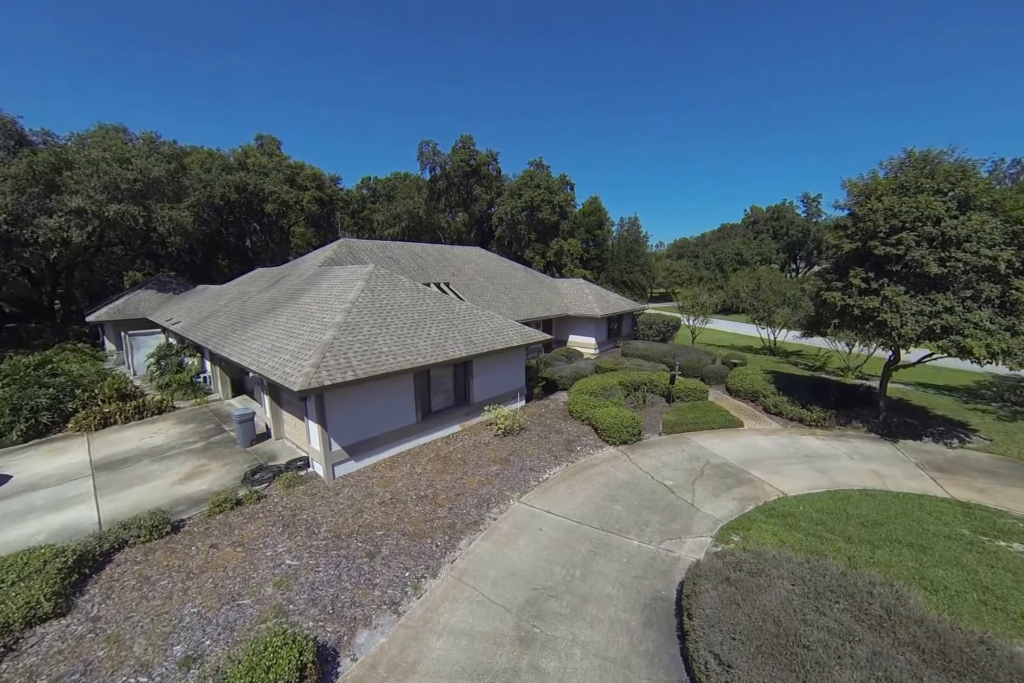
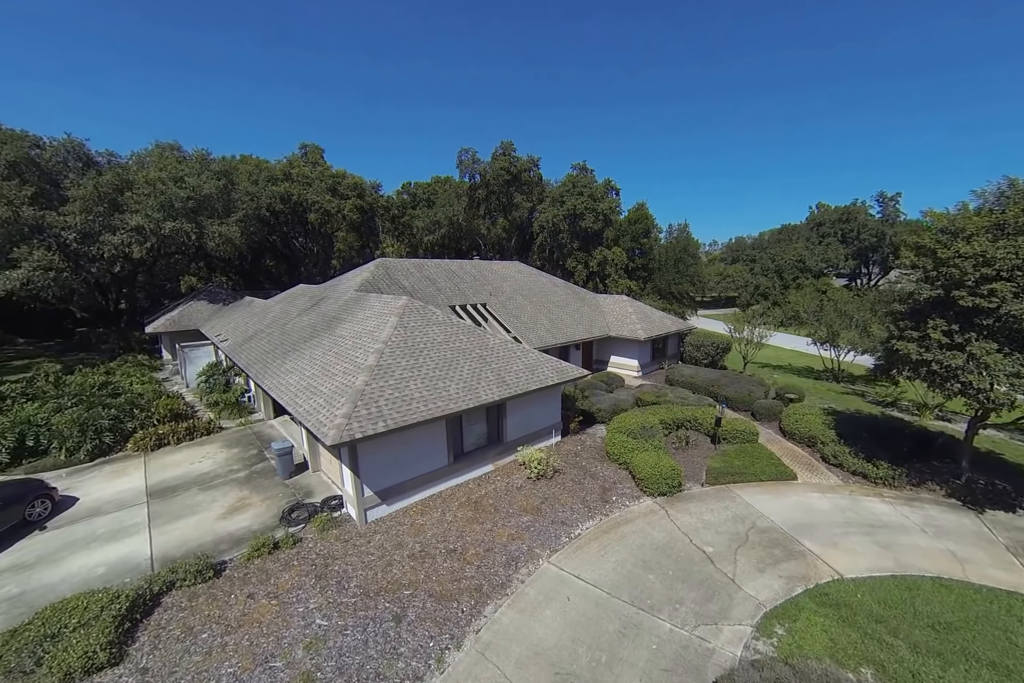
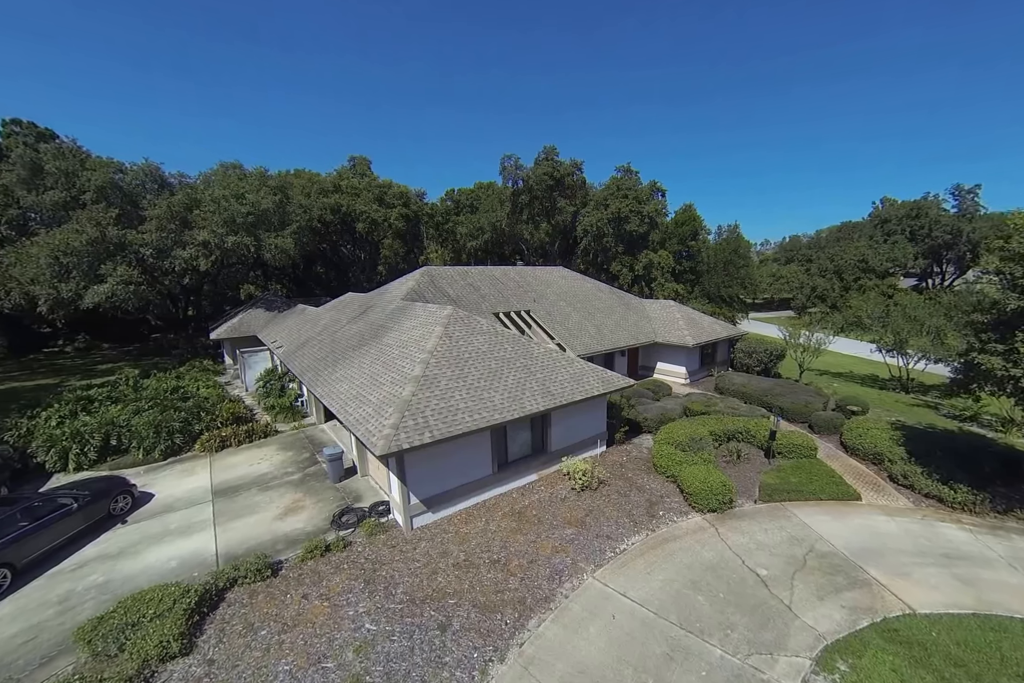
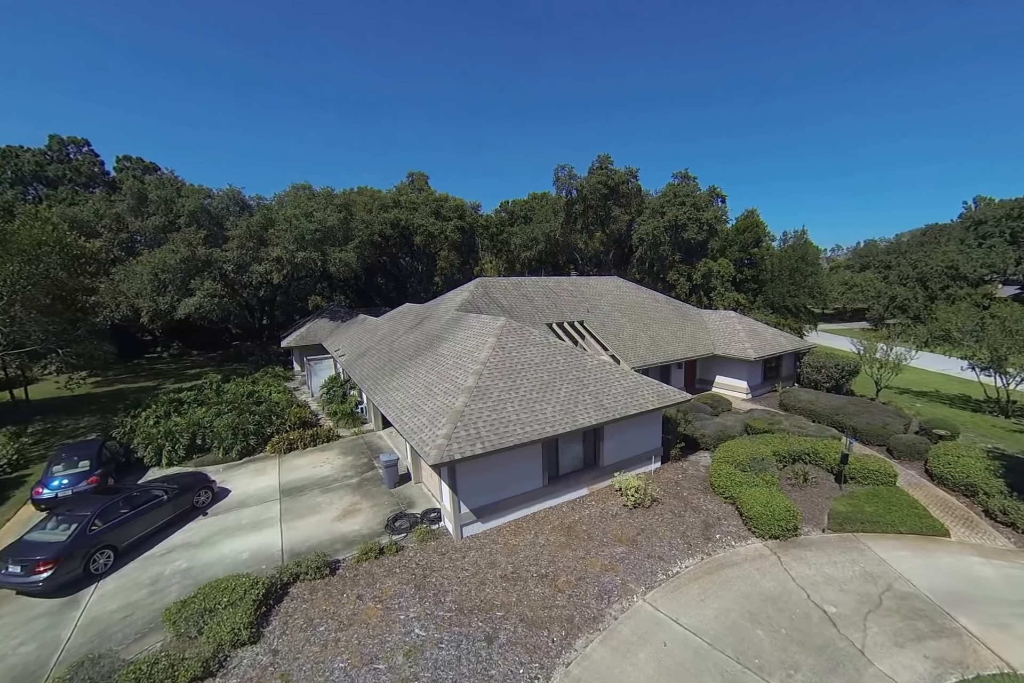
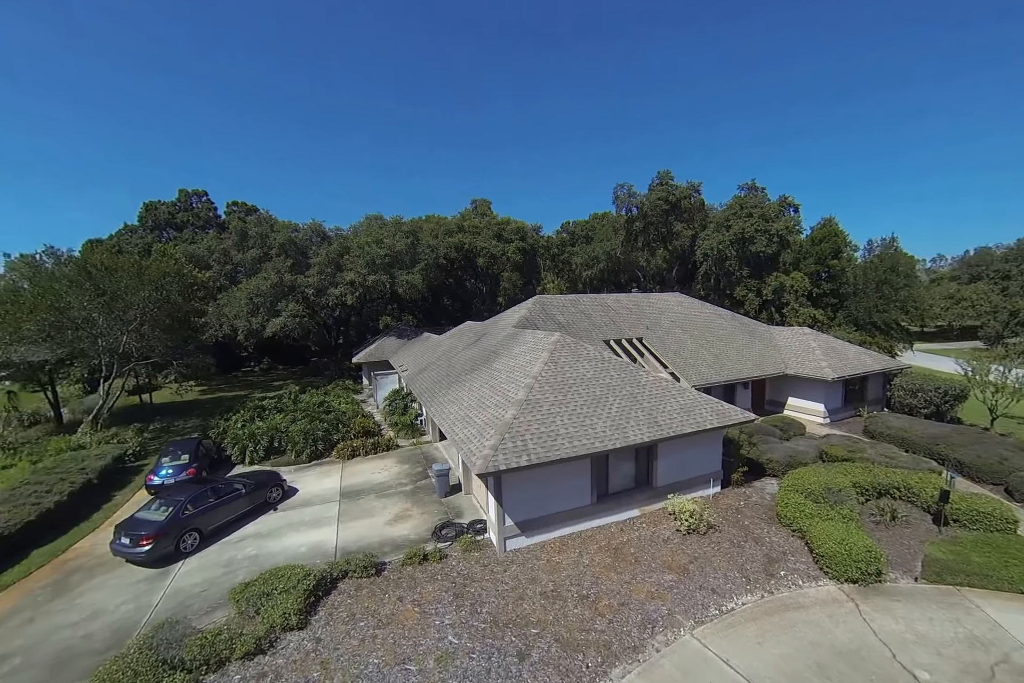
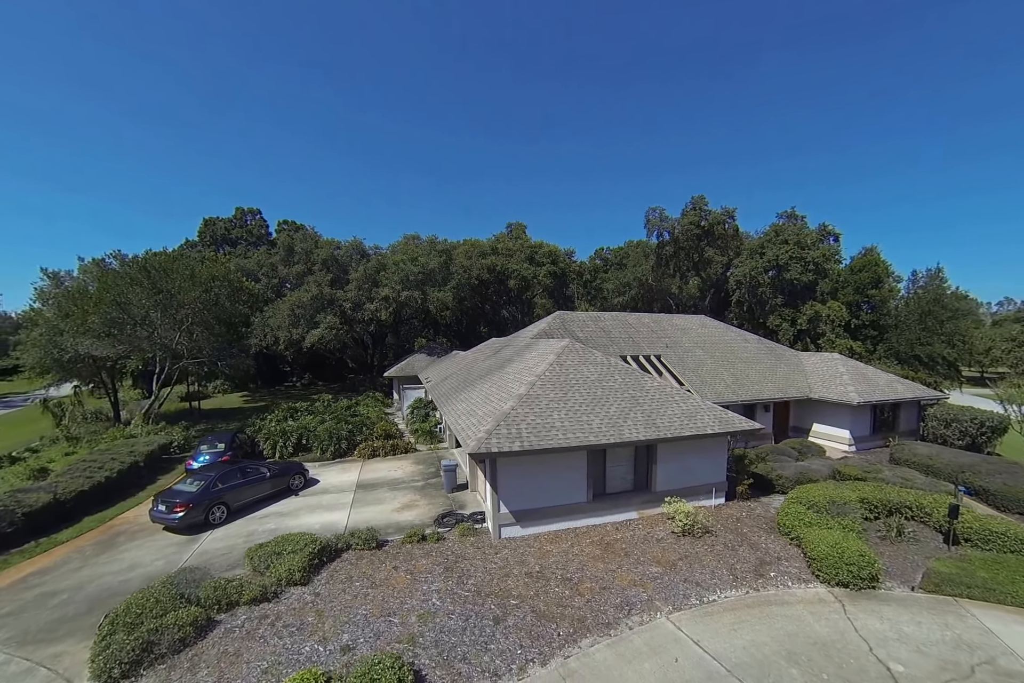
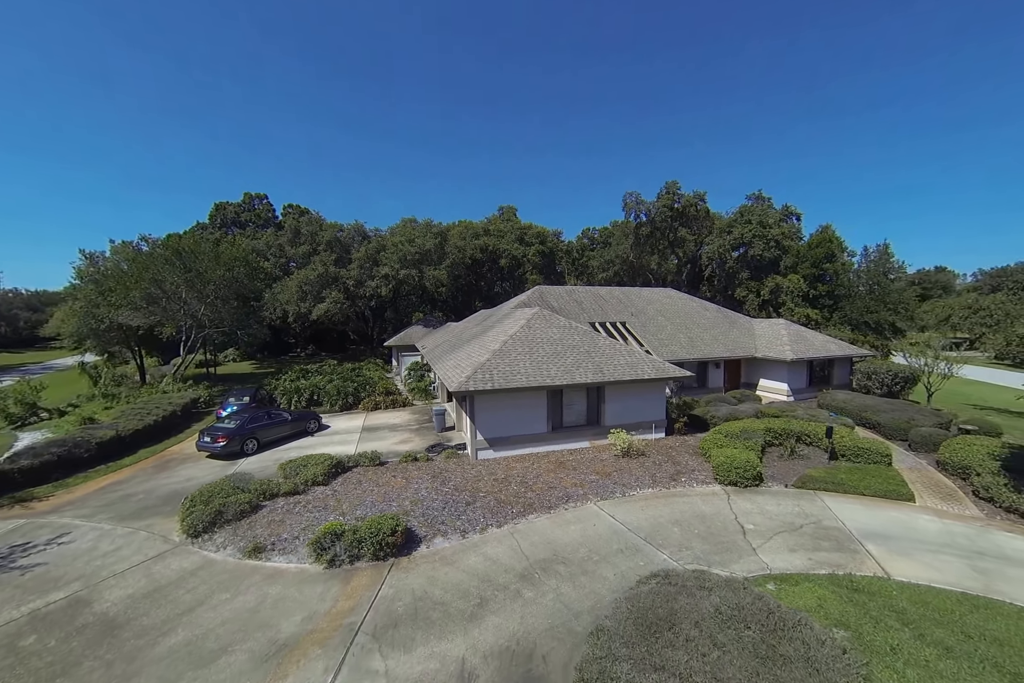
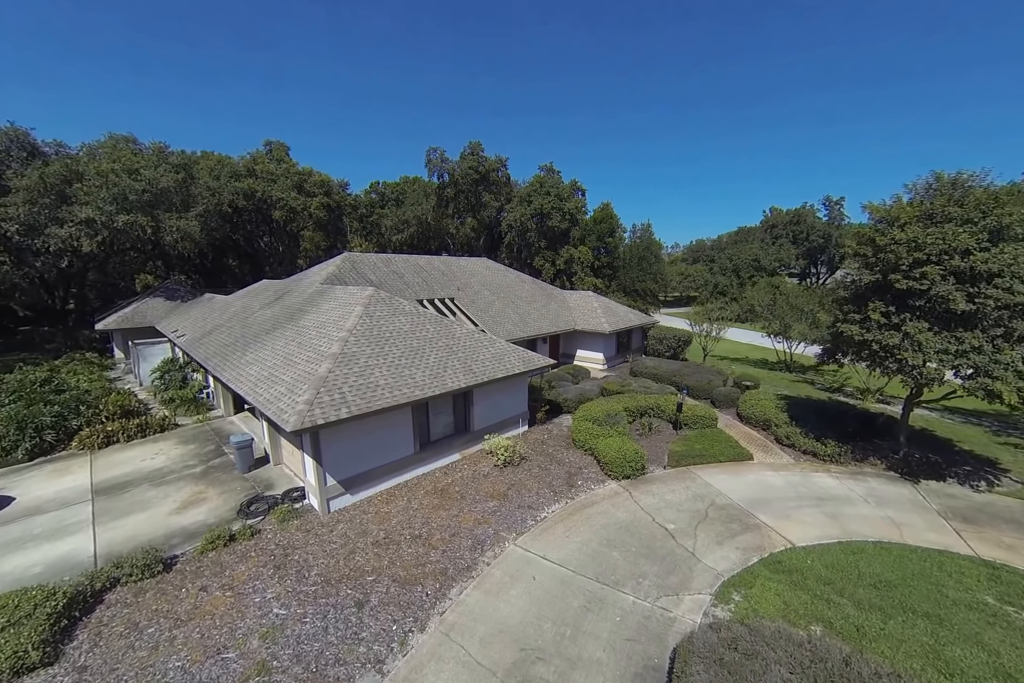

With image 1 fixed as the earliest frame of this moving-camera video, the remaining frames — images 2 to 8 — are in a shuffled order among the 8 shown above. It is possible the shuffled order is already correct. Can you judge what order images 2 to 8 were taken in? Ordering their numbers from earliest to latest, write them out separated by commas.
8, 2, 3, 4, 5, 6, 7
